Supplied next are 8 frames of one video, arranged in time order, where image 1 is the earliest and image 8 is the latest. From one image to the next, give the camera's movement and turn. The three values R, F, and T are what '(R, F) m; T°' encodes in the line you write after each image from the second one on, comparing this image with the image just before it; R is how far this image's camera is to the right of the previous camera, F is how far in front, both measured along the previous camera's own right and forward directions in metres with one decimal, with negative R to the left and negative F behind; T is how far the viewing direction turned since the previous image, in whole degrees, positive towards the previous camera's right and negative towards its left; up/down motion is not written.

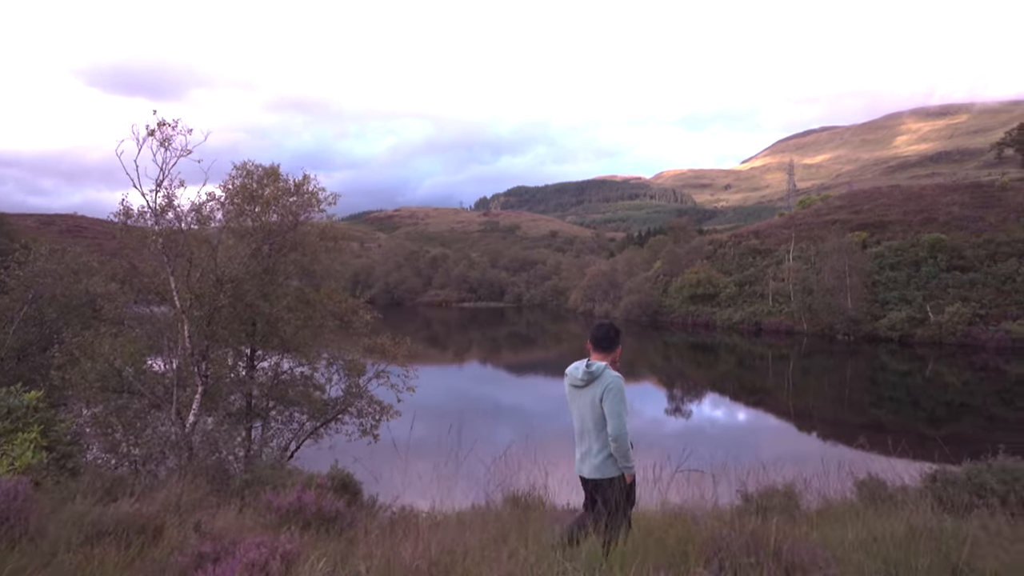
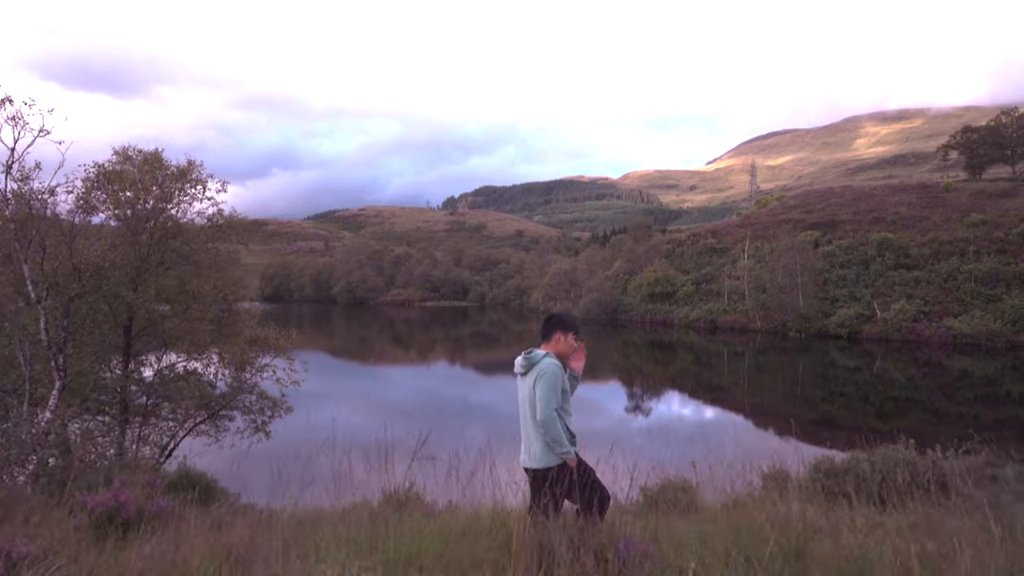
(+0.5, +0.1) m; +3°
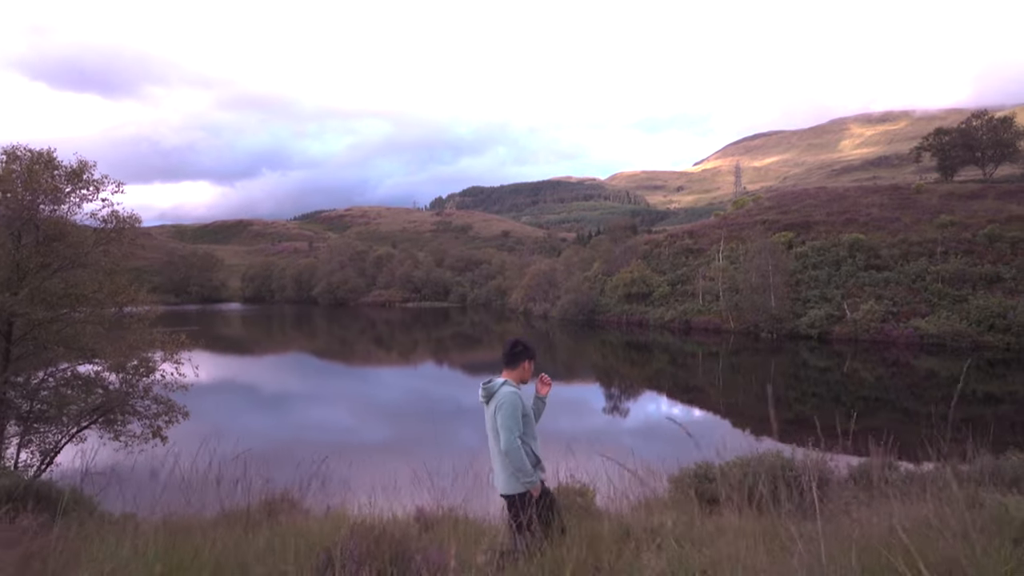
(+0.6, 0.0) m; +1°
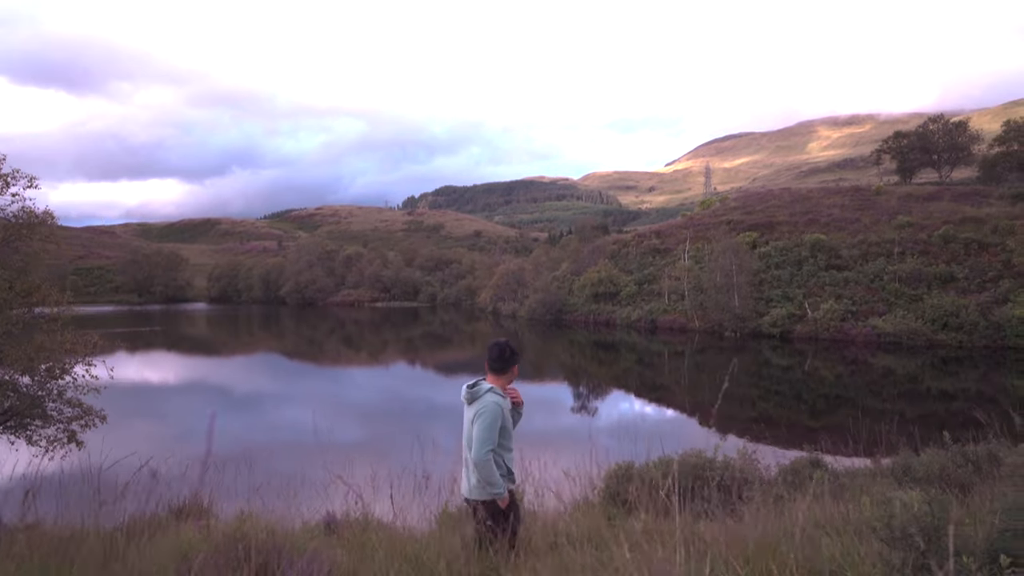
(+0.3, +0.1) m; +2°
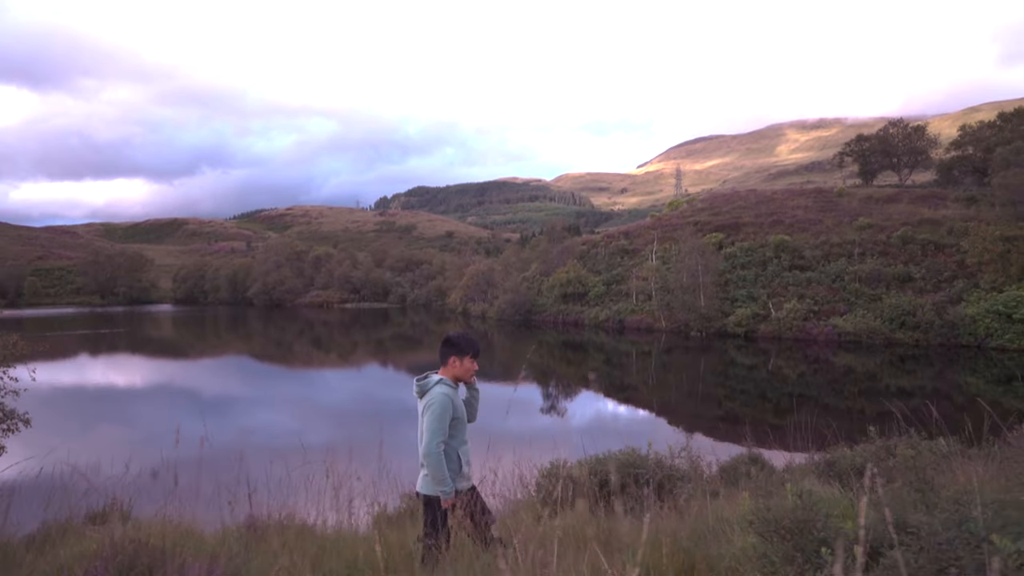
(+0.2, 0.0) m; +2°
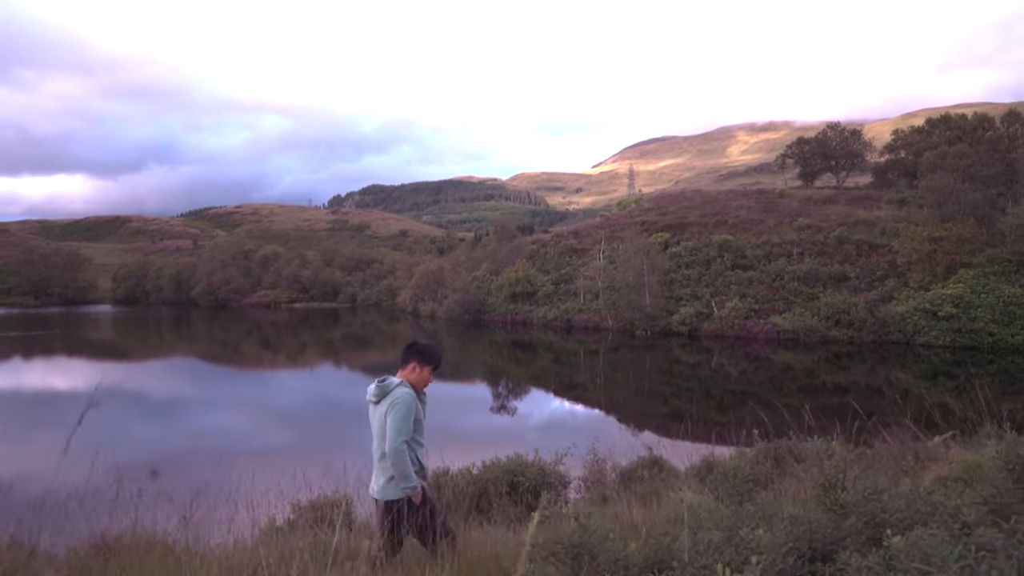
(+0.4, +0.1) m; +4°
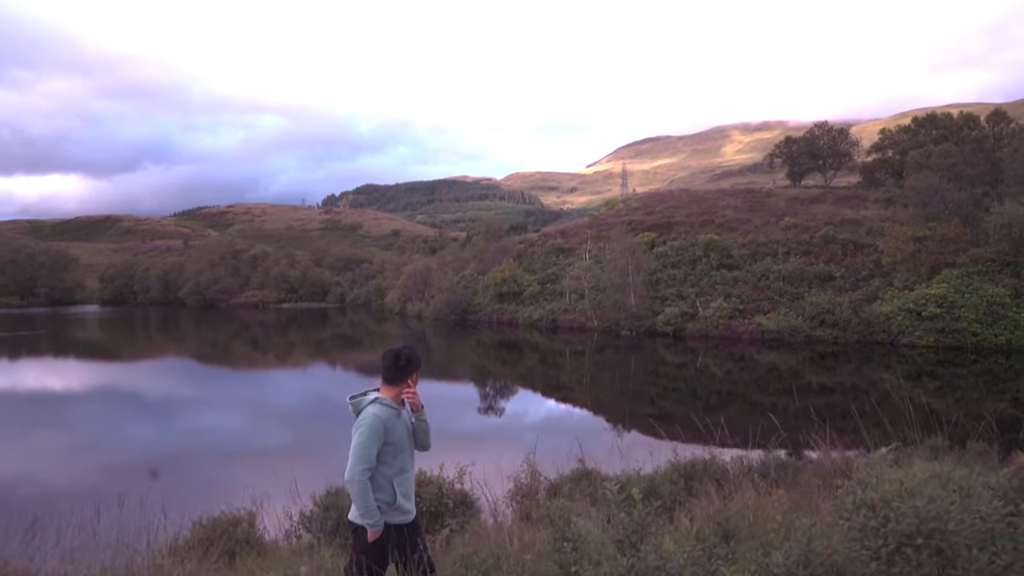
(+0.5, +0.3) m; 0°
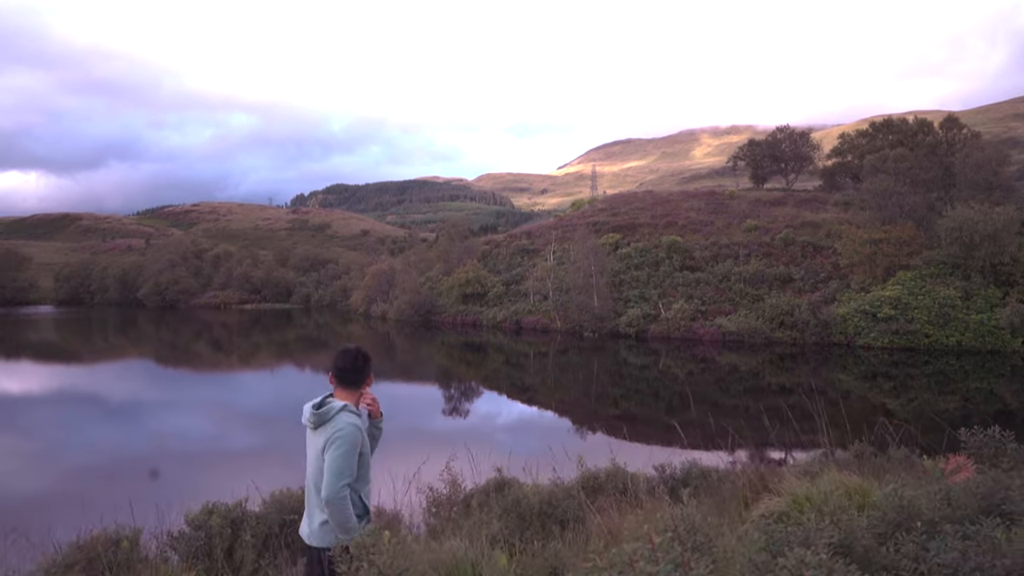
(+0.4, +0.2) m; +2°
